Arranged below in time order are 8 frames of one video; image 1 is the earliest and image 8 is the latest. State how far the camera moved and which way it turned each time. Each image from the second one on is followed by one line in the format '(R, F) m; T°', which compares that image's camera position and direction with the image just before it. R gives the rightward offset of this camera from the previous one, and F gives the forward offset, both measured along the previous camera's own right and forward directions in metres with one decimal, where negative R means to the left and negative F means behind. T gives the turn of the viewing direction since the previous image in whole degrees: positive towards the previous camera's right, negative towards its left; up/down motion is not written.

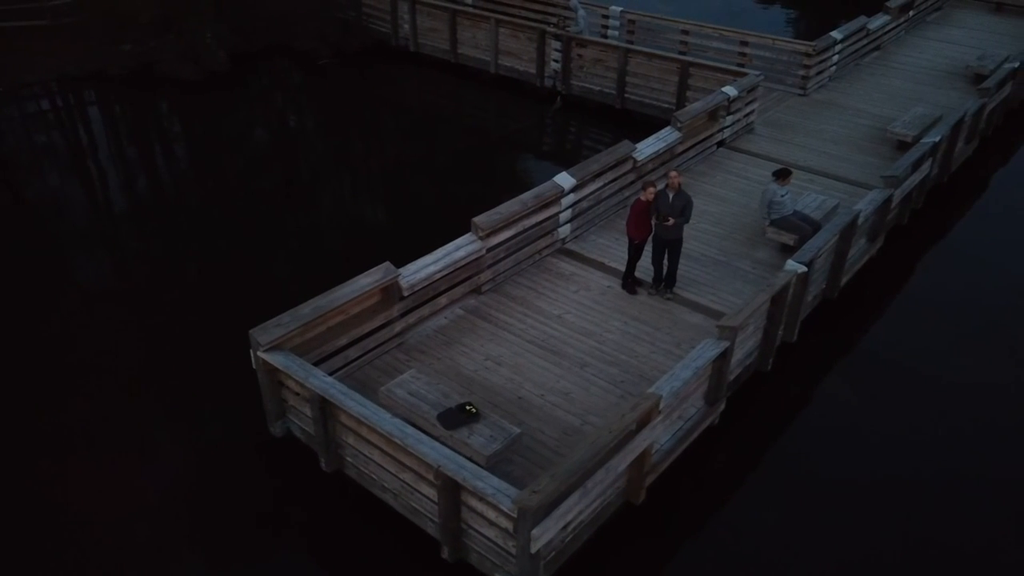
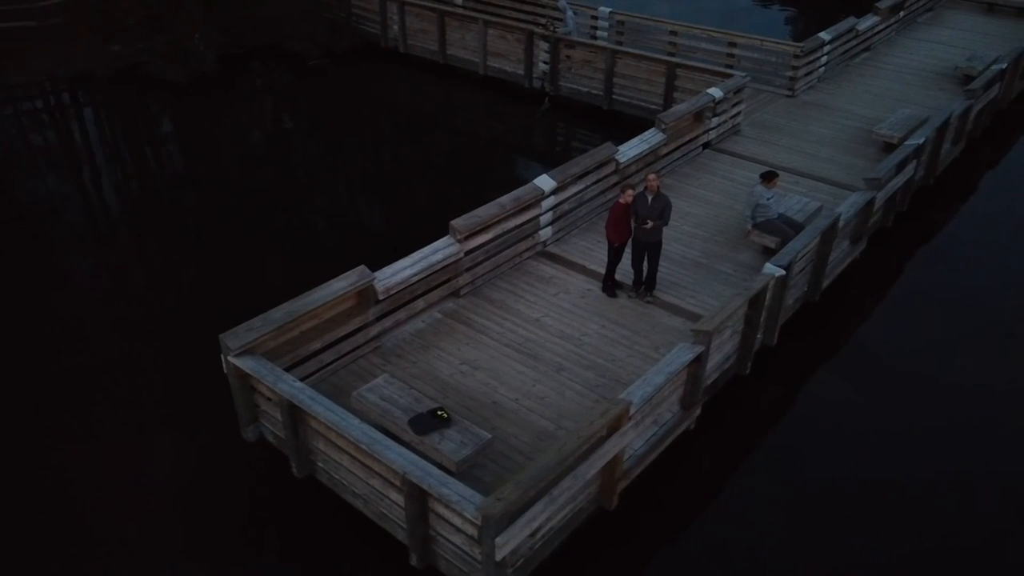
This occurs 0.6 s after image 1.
(+0.2, 0.0) m; 0°
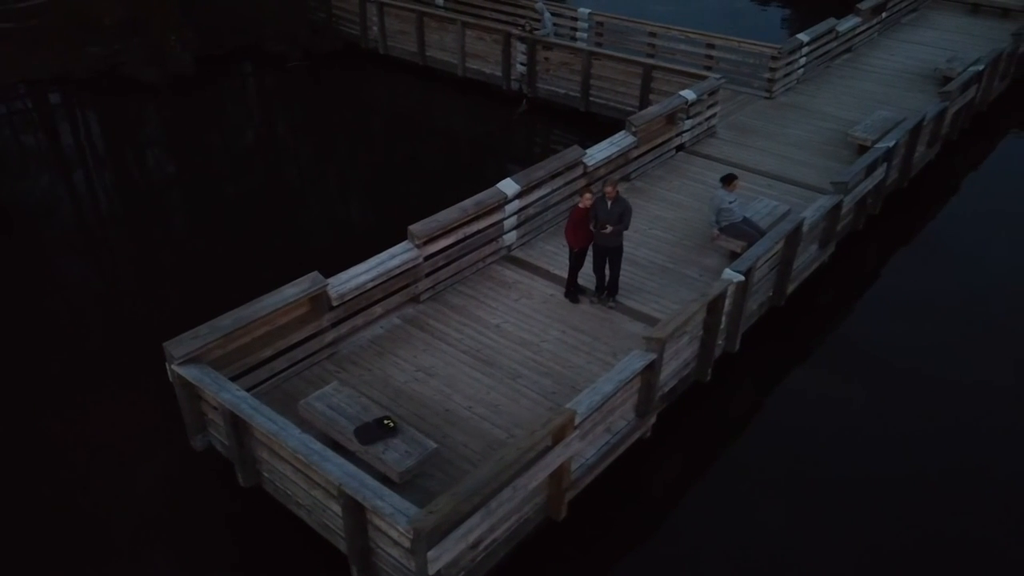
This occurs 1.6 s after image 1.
(+0.4, +0.1) m; 0°
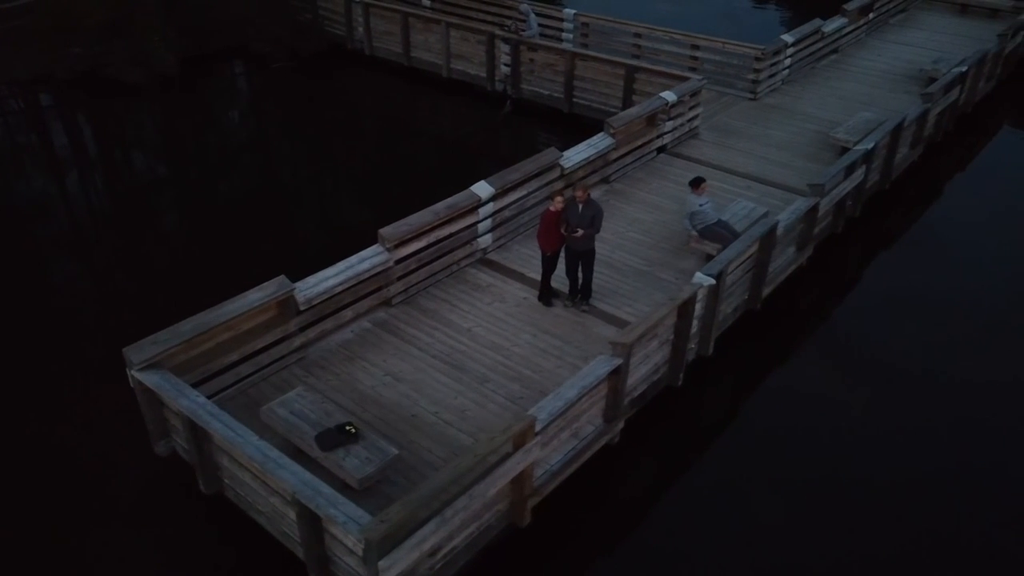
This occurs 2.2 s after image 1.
(+0.3, +0.1) m; 0°
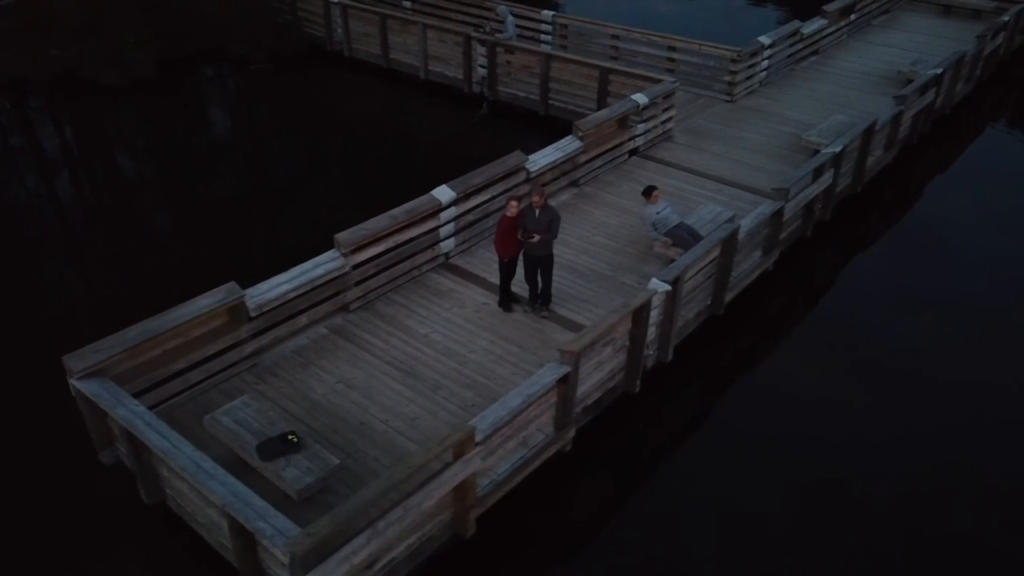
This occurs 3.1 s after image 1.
(+0.4, +0.1) m; 0°
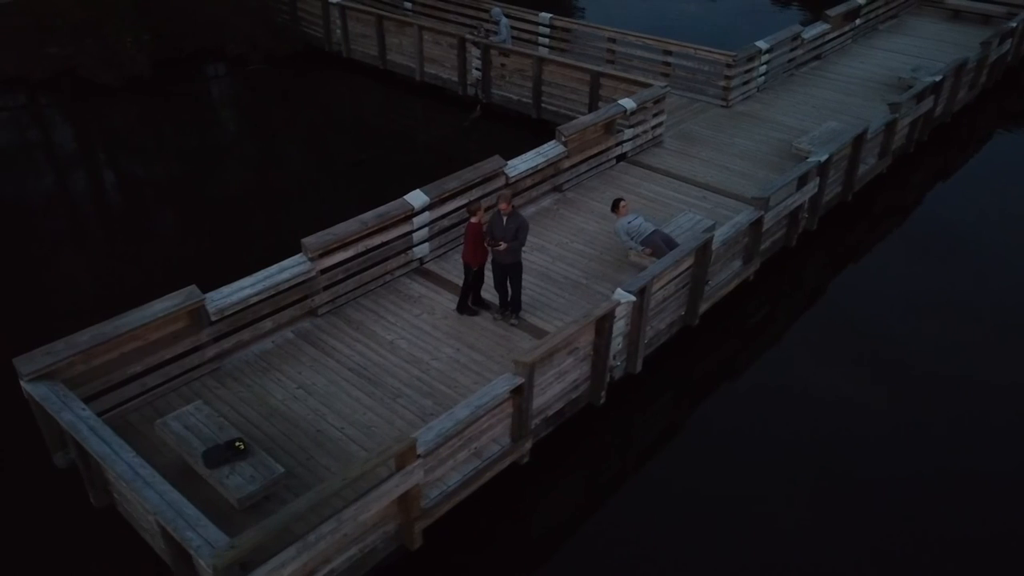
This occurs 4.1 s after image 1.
(+0.5, +0.1) m; -1°
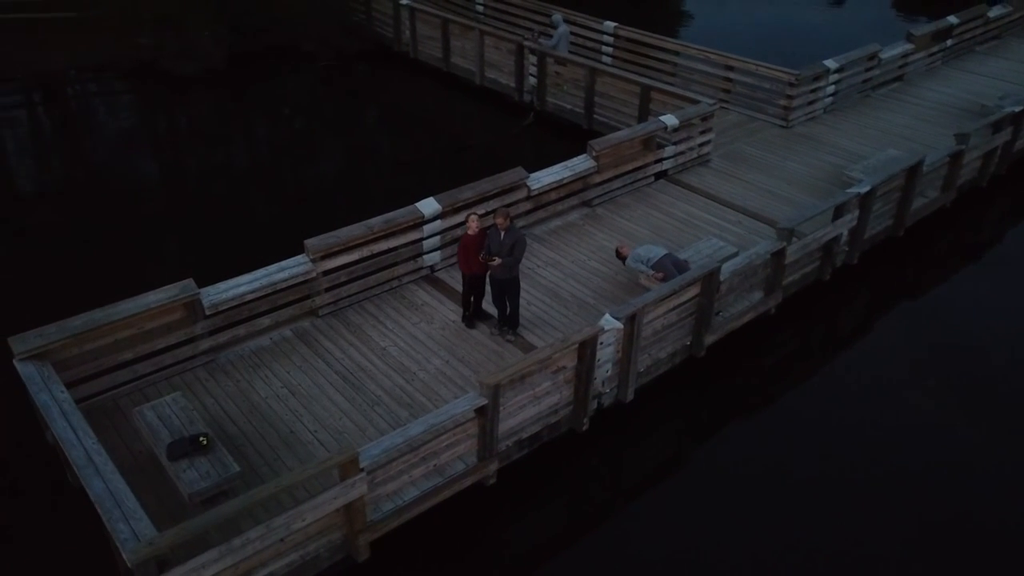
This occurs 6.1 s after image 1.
(+1.0, +0.2) m; -7°
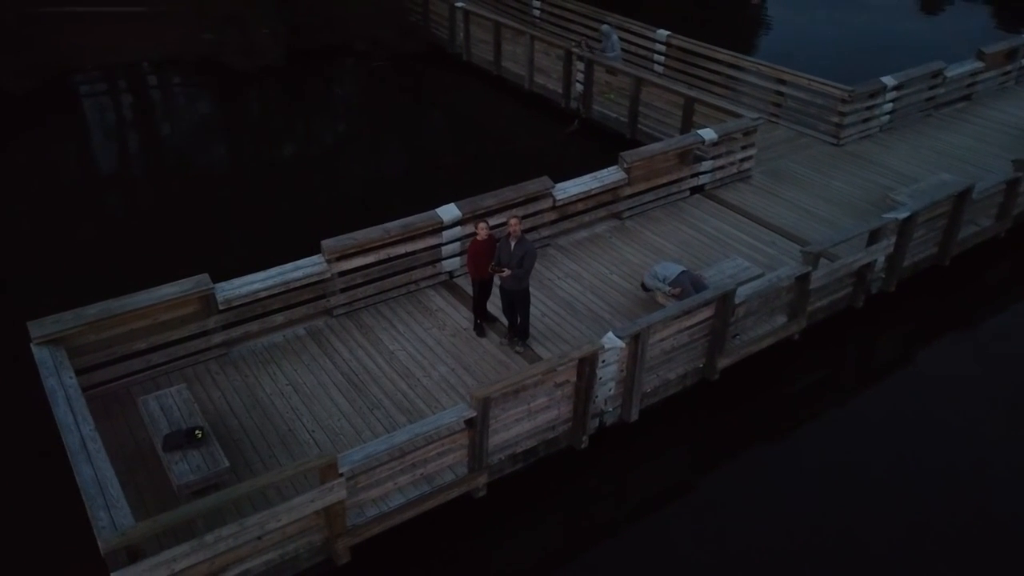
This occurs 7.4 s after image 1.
(+0.6, +0.1) m; -5°
